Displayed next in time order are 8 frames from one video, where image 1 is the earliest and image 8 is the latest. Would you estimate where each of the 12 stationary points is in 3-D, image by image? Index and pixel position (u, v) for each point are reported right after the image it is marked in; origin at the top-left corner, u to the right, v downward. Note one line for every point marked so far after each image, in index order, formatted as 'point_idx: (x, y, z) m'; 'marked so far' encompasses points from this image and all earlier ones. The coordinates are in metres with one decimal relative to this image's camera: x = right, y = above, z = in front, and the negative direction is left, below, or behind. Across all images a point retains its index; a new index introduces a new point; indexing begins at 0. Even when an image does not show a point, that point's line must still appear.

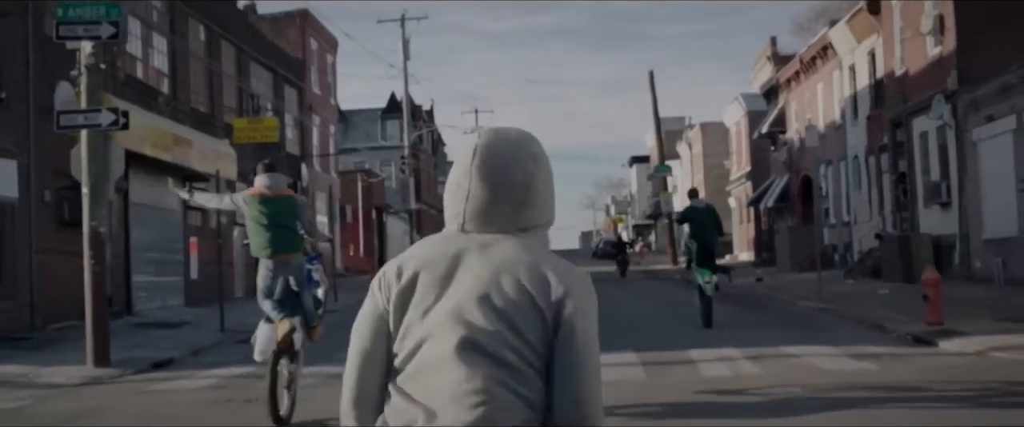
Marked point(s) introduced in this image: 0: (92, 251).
0: (-4.5, -0.4, +15.6) m
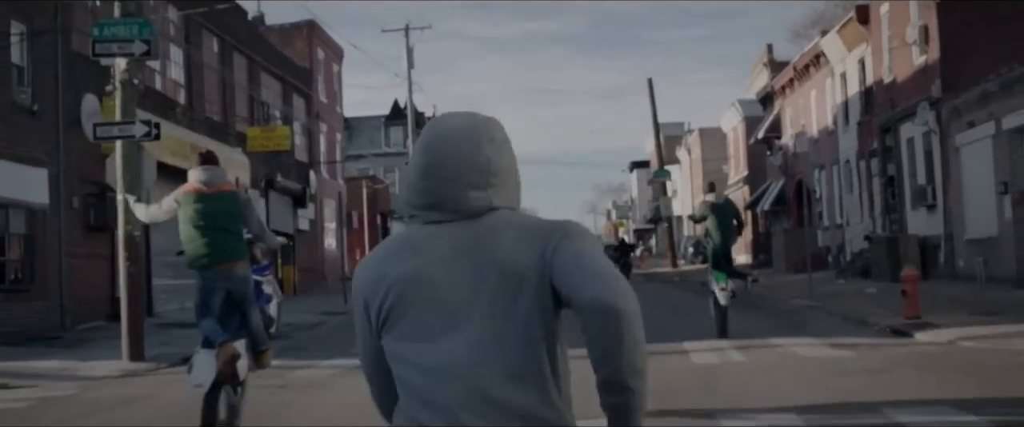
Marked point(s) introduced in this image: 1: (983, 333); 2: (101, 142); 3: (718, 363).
0: (-4.5, -0.5, +16.7) m
1: (+4.9, -1.2, +14.9) m
2: (-4.7, +0.8, +16.3) m
3: (+1.9, -1.3, +12.9) m
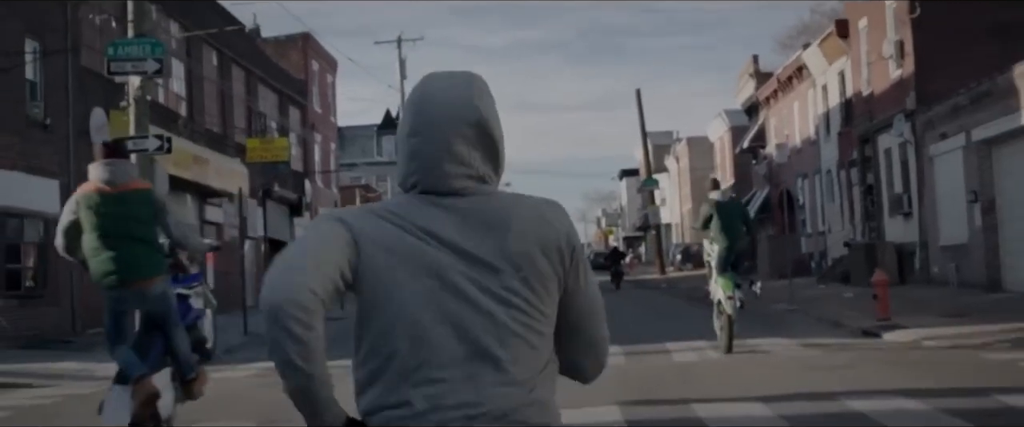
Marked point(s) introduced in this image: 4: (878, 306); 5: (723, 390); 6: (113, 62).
0: (-4.6, -0.6, +17.7) m
1: (+4.8, -1.3, +15.9) m
2: (-4.8, +0.7, +17.3) m
3: (+1.8, -1.4, +13.8) m
4: (+4.7, -1.2, +18.2) m
5: (+1.6, -1.4, +11.1) m
6: (-5.0, +1.9, +17.7) m
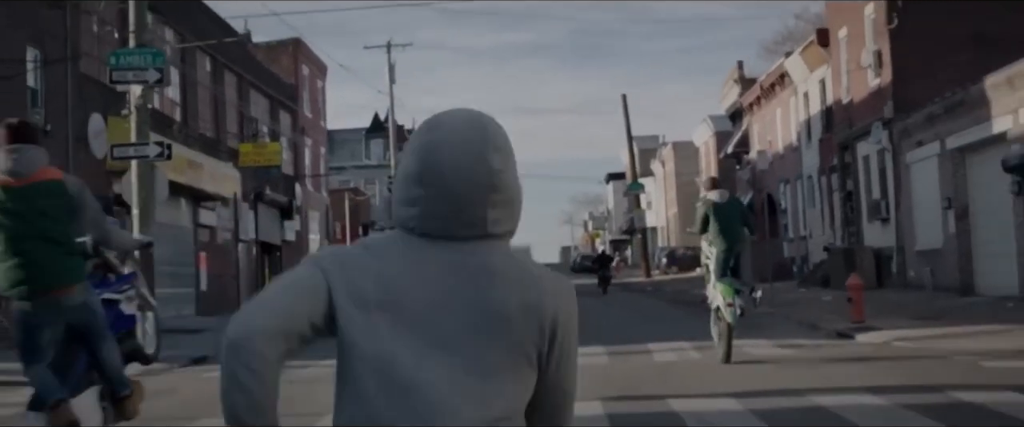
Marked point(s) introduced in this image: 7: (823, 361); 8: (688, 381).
0: (-4.7, -0.6, +18.3) m
1: (+4.7, -1.4, +16.6) m
2: (-4.9, +0.6, +17.9) m
3: (+1.7, -1.5, +14.5) m
4: (+4.5, -1.3, +18.9) m
5: (+1.5, -1.4, +11.8) m
6: (-5.1, +1.8, +18.4) m
7: (+3.1, -1.5, +14.2) m
8: (+1.5, -1.4, +12.4) m
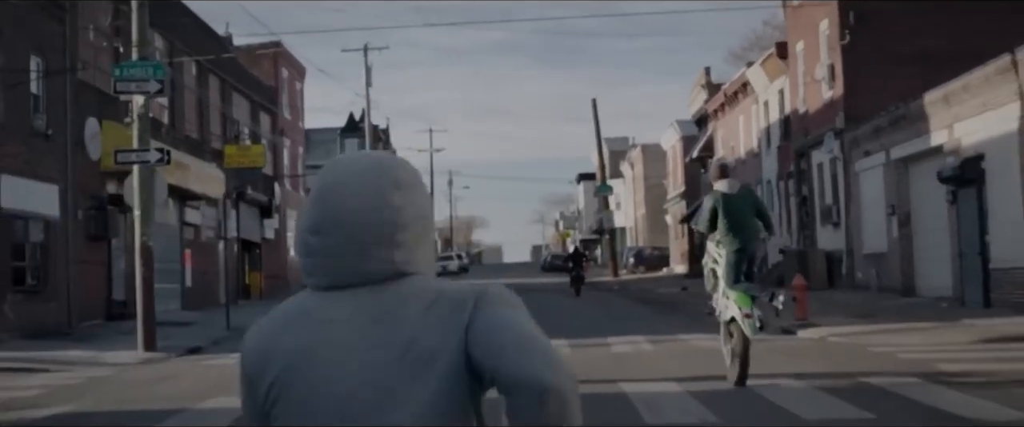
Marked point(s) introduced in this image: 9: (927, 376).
0: (-5.1, -0.7, +19.8) m
1: (+4.3, -1.5, +18.3) m
2: (-5.3, +0.6, +19.4) m
3: (+1.4, -1.6, +16.1) m
4: (+4.1, -1.3, +20.6) m
5: (+1.3, -1.5, +13.4) m
6: (-5.5, +1.8, +19.8) m
7: (+2.8, -1.5, +15.8) m
8: (+1.3, -1.5, +14.0) m
9: (+3.6, -1.4, +12.2) m
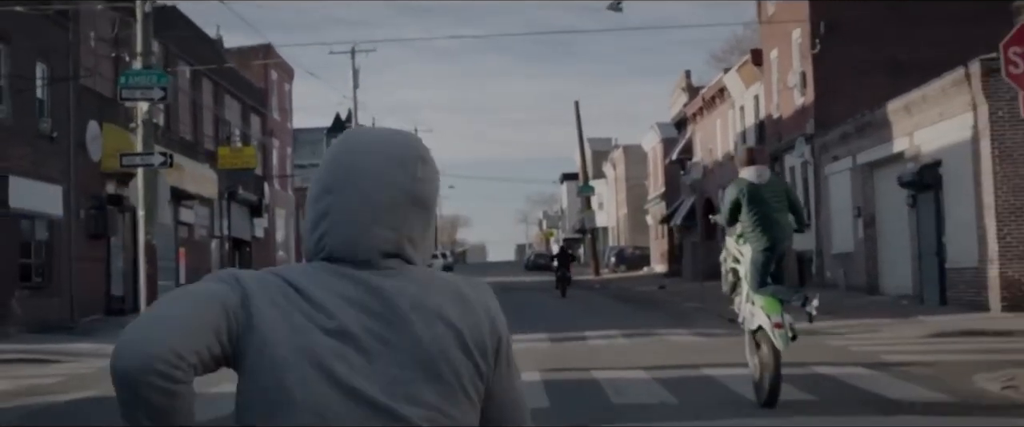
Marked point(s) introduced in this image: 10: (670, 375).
0: (-5.3, -0.7, +20.9) m
1: (+4.1, -1.5, +19.5) m
2: (-5.5, +0.6, +20.5) m
3: (+1.2, -1.6, +17.4) m
4: (+3.9, -1.4, +21.8) m
5: (+1.1, -1.5, +14.6) m
6: (-5.7, +1.8, +21.0) m
7: (+2.6, -1.6, +17.0) m
8: (+1.1, -1.6, +15.3) m
9: (+3.4, -1.4, +13.4) m
10: (+1.4, -1.4, +12.7) m
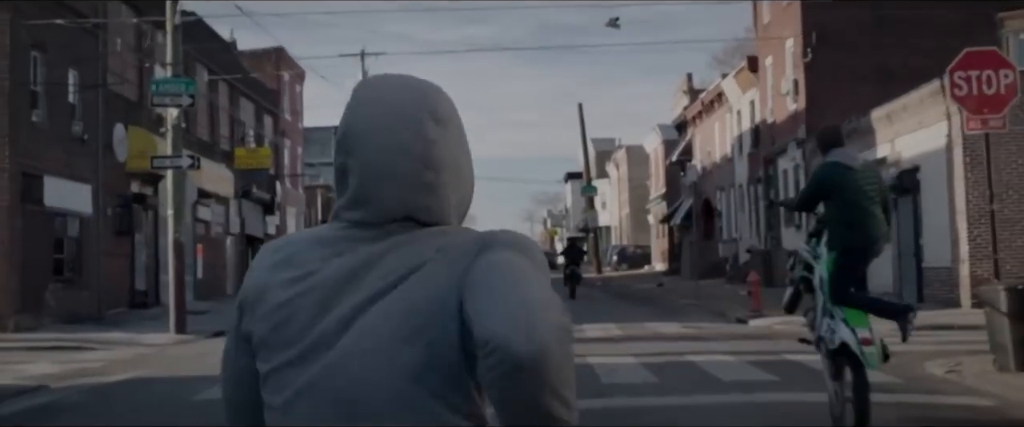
0: (-5.3, -0.6, +22.4) m
1: (+4.2, -1.6, +21.0) m
2: (-5.4, +0.6, +22.0) m
3: (+1.2, -1.6, +18.8) m
4: (+3.9, -1.4, +23.3) m
5: (+1.1, -1.5, +16.1) m
6: (-5.6, +1.8, +22.5) m
7: (+2.6, -1.6, +18.5) m
8: (+1.1, -1.6, +16.7) m
9: (+3.5, -1.5, +14.9) m
10: (+1.4, -1.5, +14.2) m
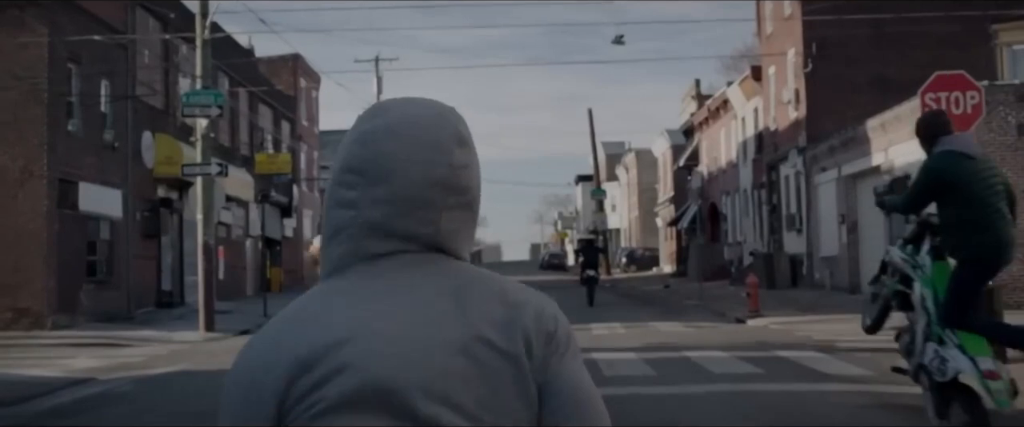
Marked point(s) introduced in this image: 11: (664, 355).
0: (-5.1, -0.7, +23.7) m
1: (+4.3, -1.7, +22.2) m
2: (-5.3, +0.6, +23.3) m
3: (+1.4, -1.7, +20.1) m
4: (+4.1, -1.5, +24.5) m
5: (+1.3, -1.6, +17.3) m
6: (-5.4, +1.8, +23.8) m
7: (+2.8, -1.7, +19.7) m
8: (+1.3, -1.7, +18.0) m
9: (+3.6, -1.5, +16.1) m
10: (+1.5, -1.5, +15.4) m
11: (+1.7, -1.5, +15.5) m
